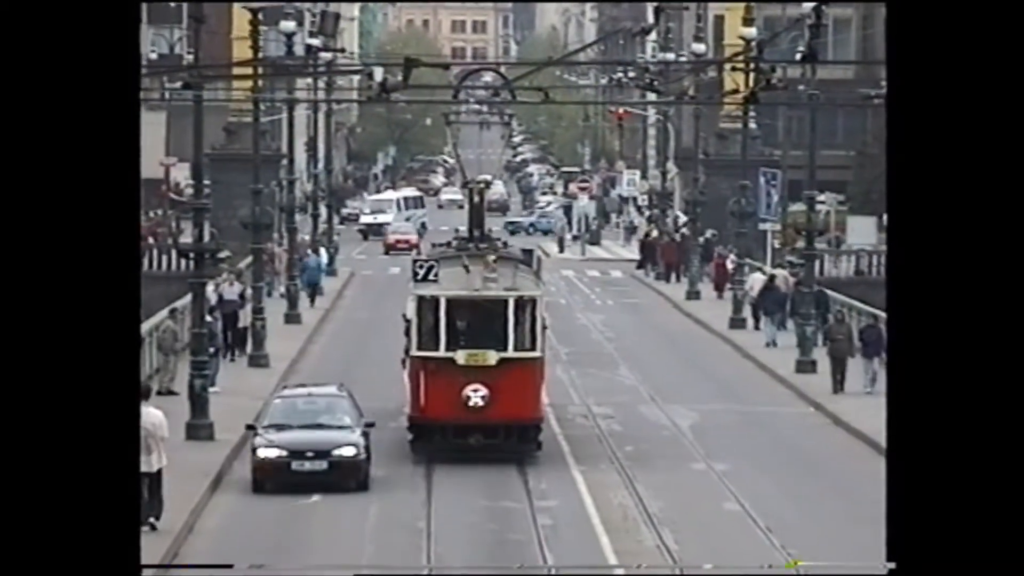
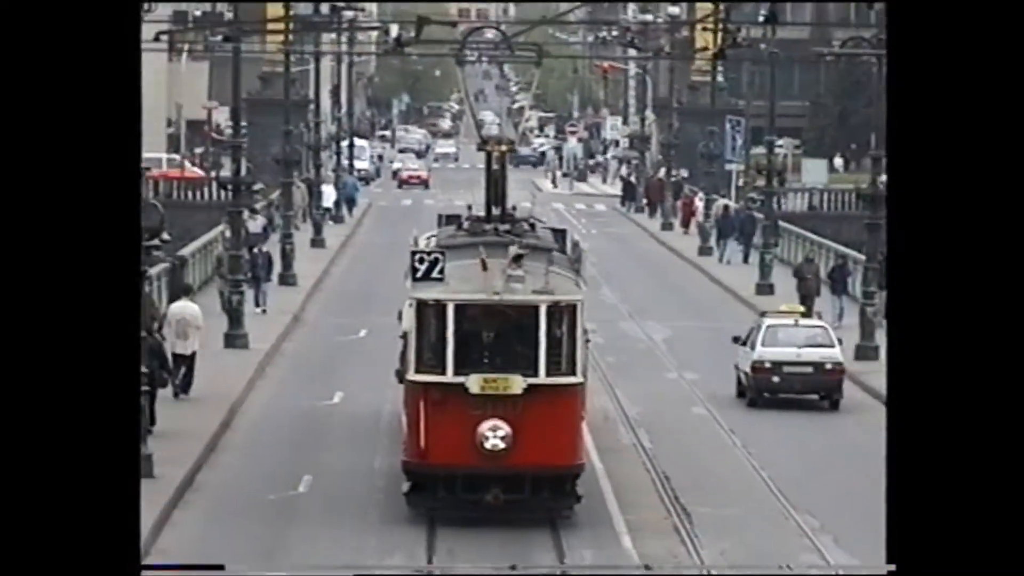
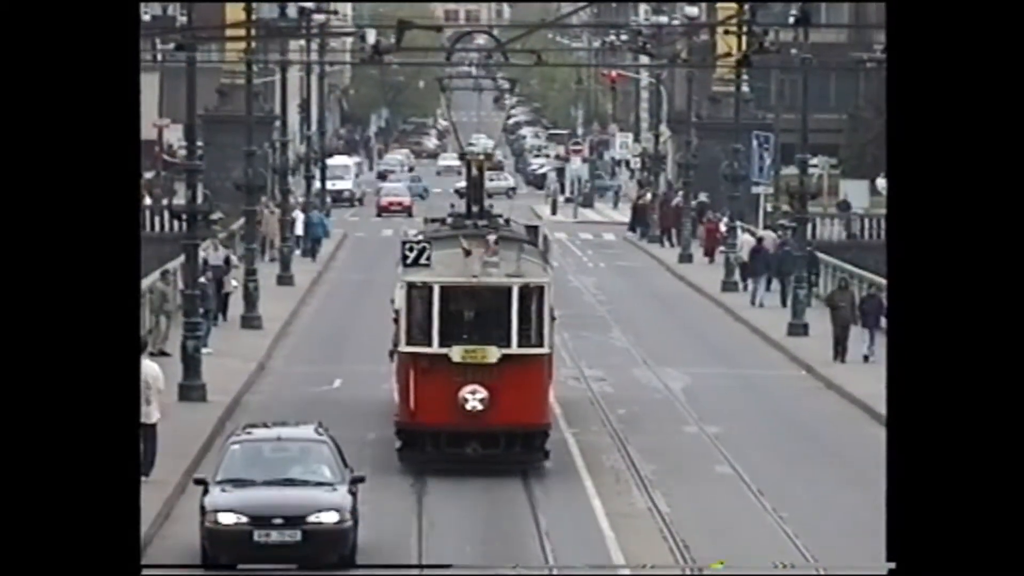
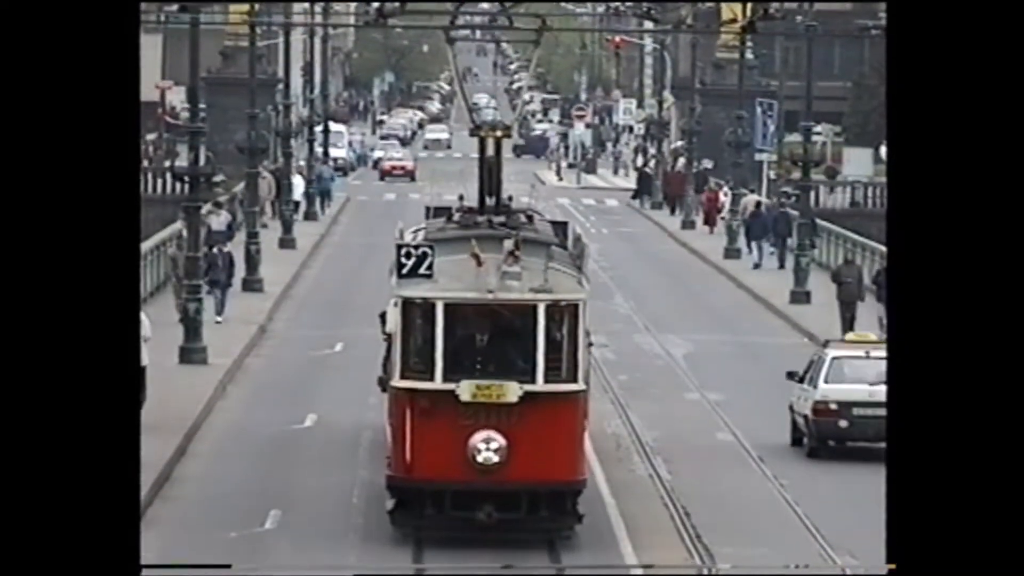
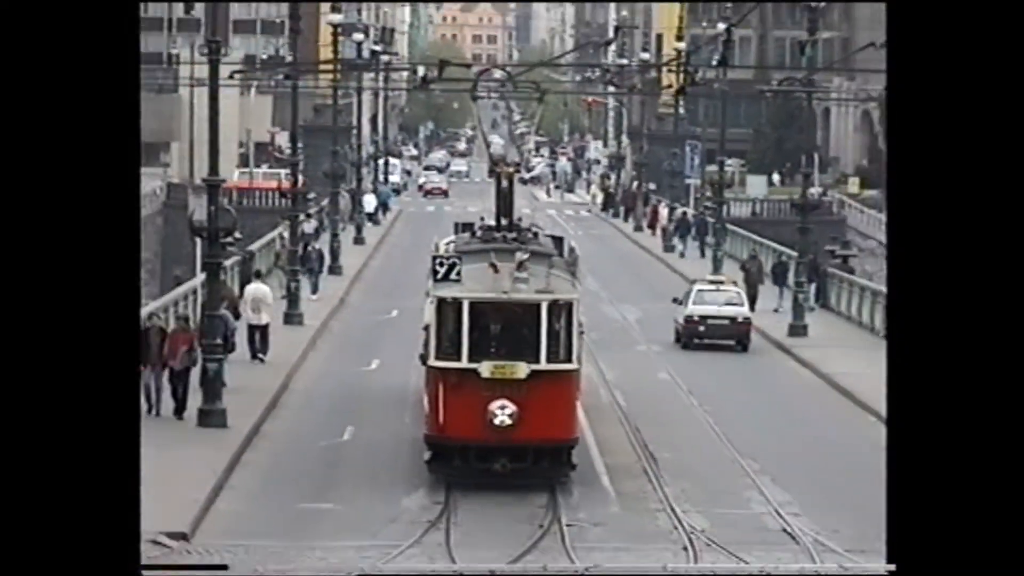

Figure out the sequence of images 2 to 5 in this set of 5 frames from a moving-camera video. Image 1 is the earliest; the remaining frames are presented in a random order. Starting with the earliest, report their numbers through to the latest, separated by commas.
3, 4, 2, 5
